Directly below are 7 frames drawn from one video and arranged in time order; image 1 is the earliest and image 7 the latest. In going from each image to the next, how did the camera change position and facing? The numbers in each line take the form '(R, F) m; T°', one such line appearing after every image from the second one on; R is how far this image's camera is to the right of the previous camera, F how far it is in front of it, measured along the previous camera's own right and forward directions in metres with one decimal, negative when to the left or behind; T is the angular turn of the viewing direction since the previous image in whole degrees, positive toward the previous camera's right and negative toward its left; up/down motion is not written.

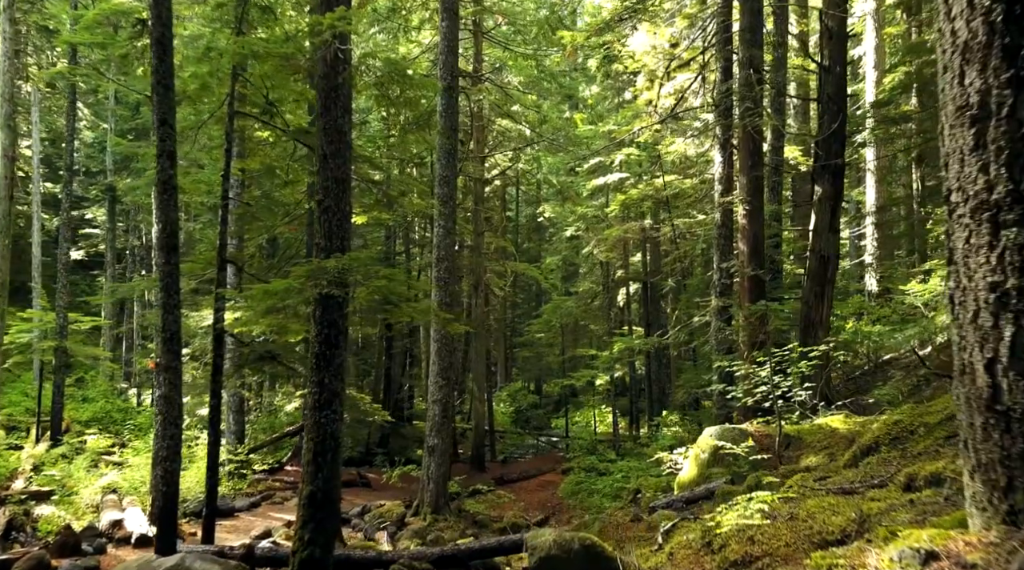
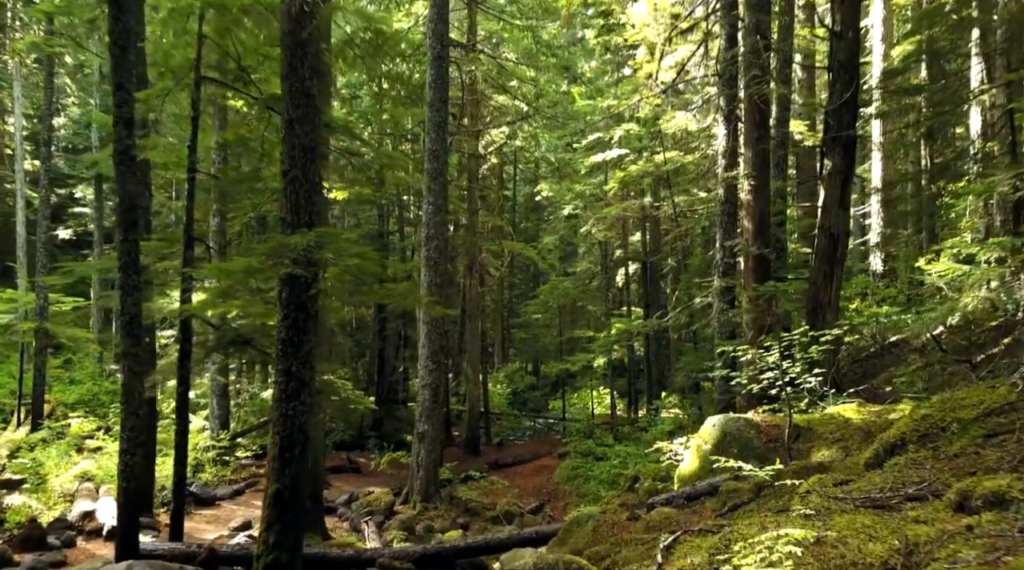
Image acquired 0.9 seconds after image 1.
(+0.1, +0.8) m; 0°
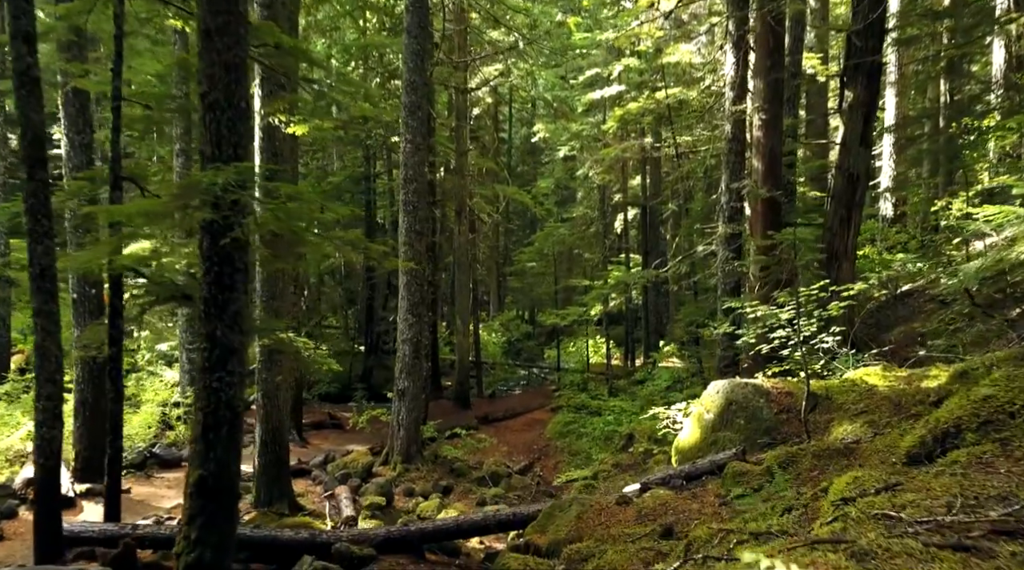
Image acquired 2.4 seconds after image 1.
(+0.2, +1.4) m; 0°
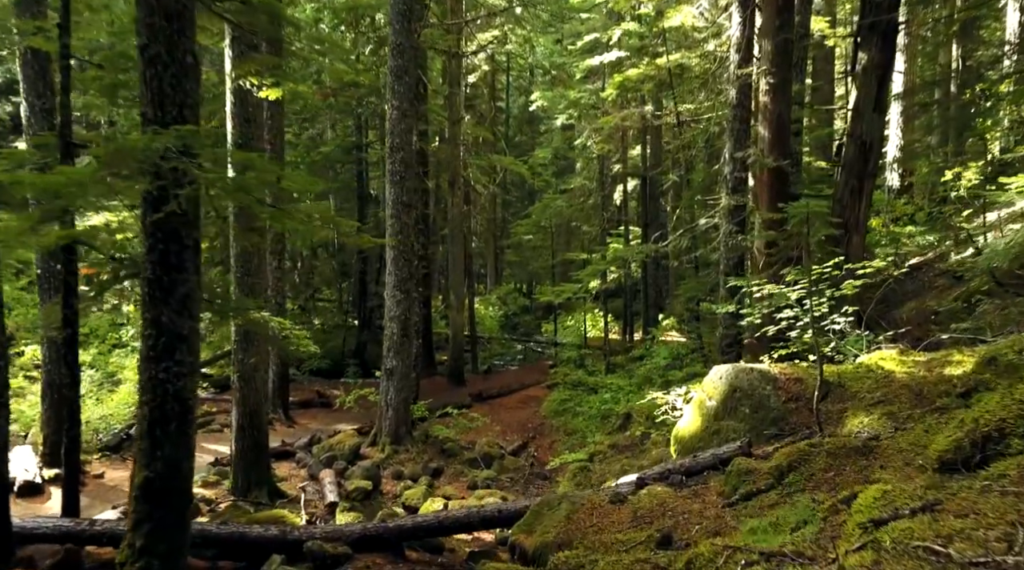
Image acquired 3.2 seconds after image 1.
(+0.1, +0.7) m; 0°
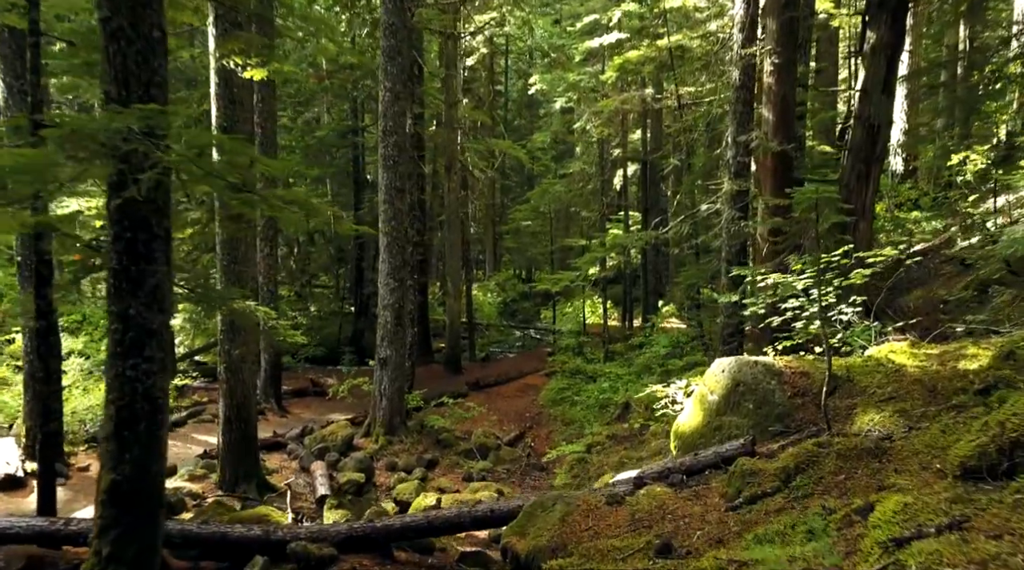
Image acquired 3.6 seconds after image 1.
(+0.1, +0.4) m; 0°
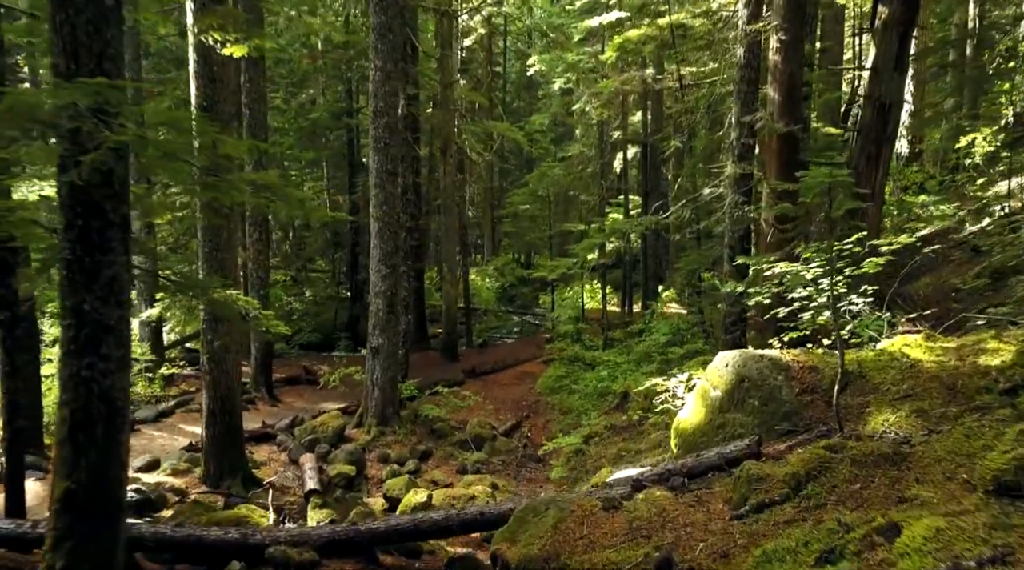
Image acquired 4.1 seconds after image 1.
(+0.1, +0.5) m; 0°
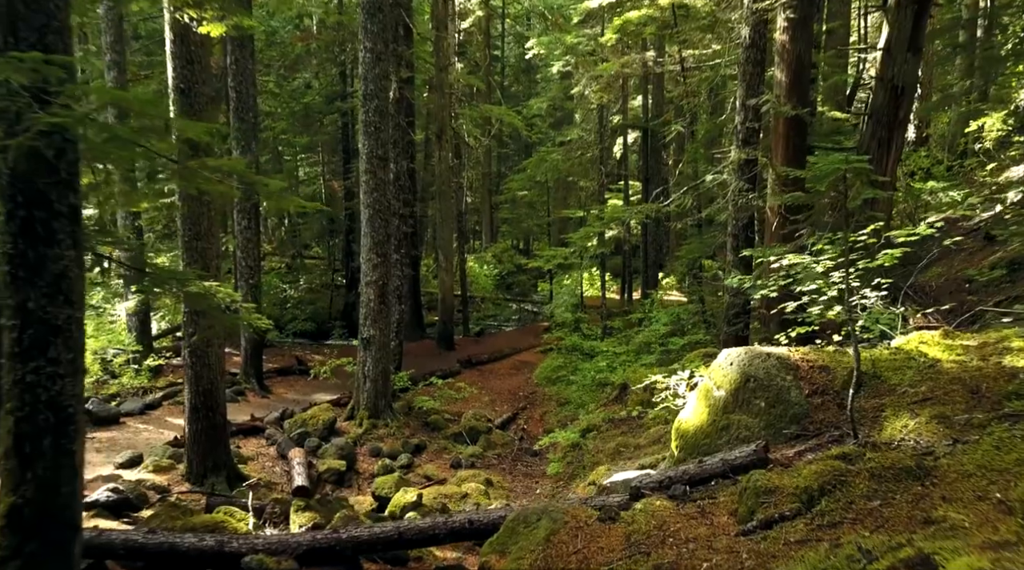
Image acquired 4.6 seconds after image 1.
(+0.1, +0.5) m; 0°
